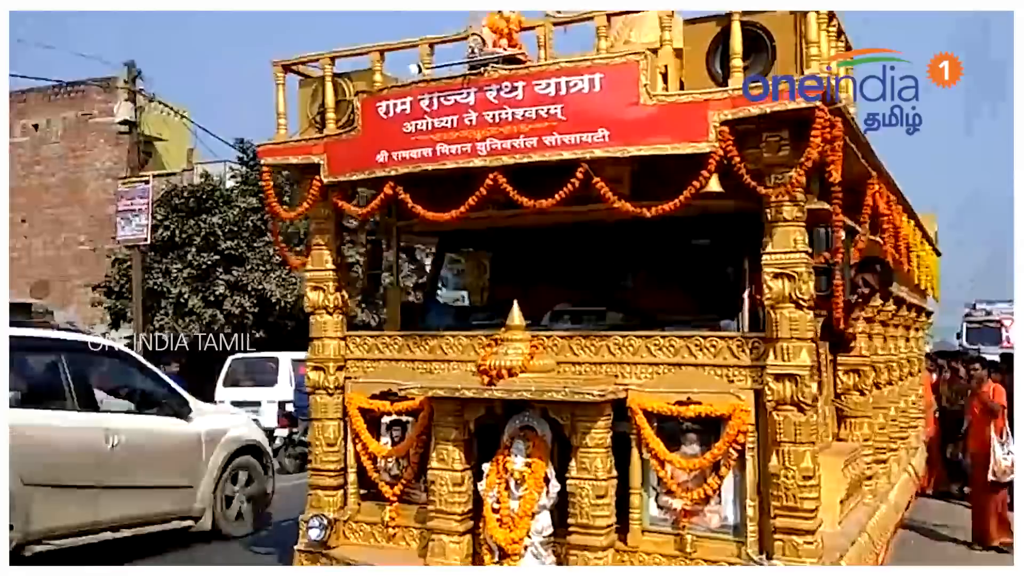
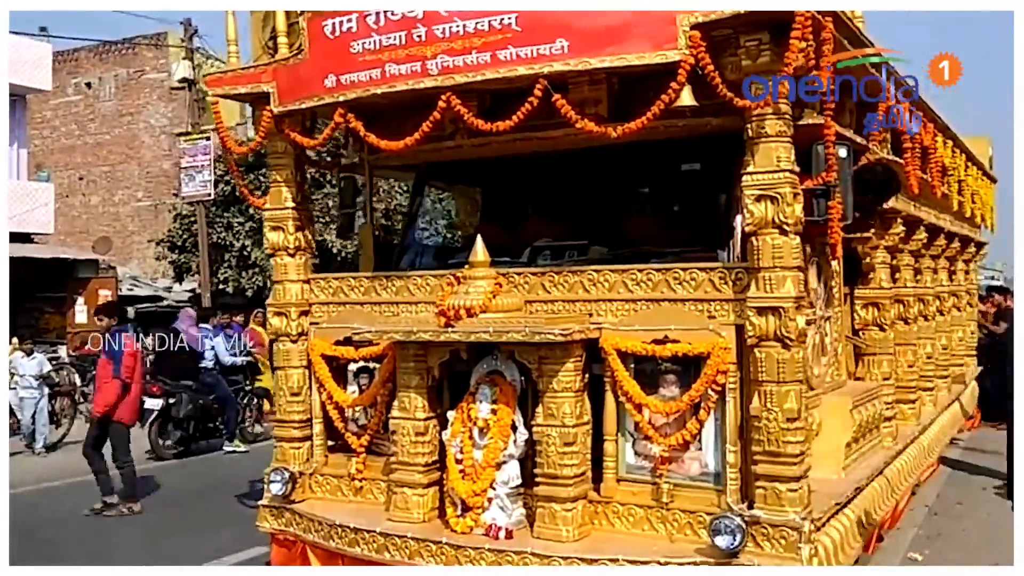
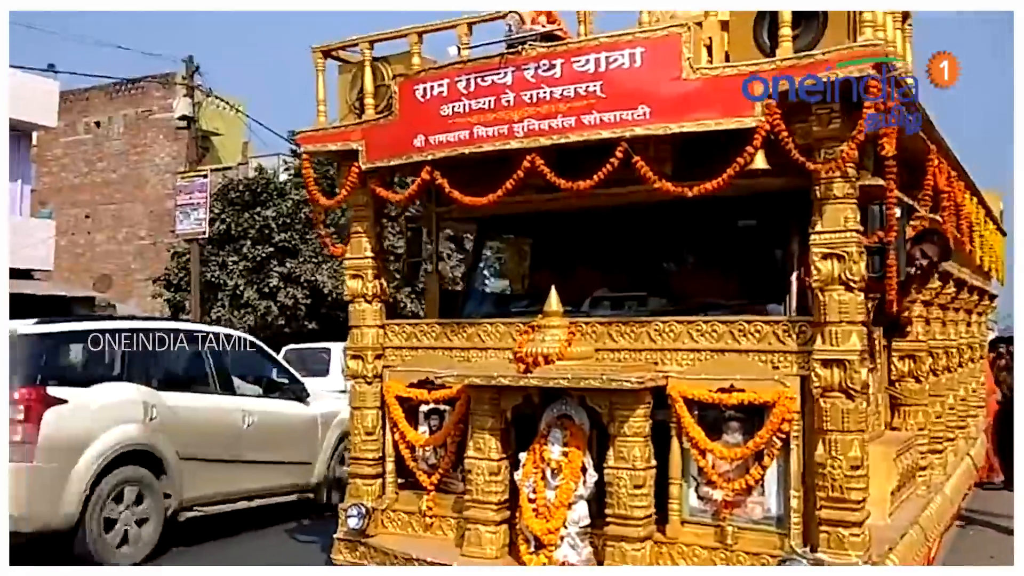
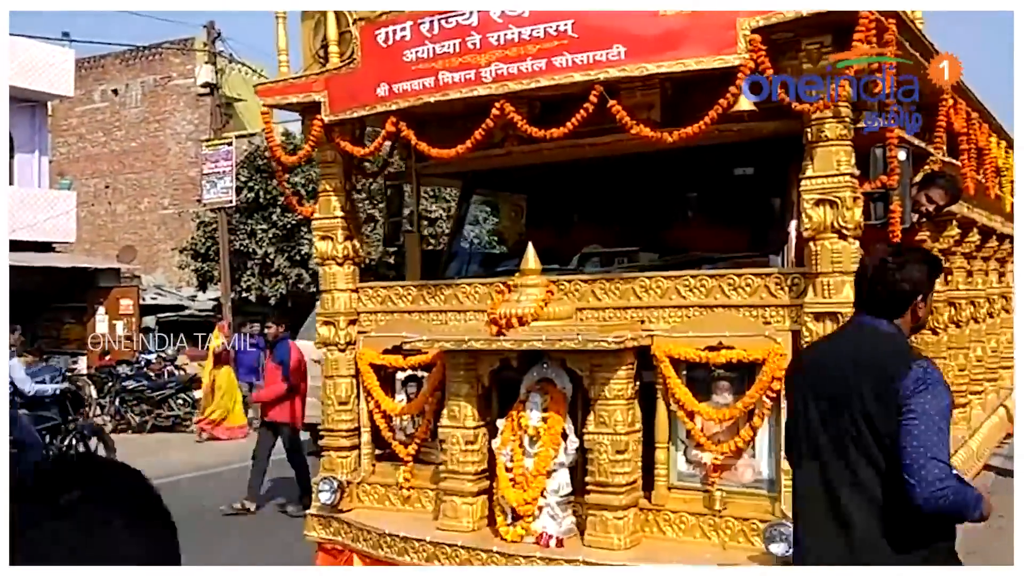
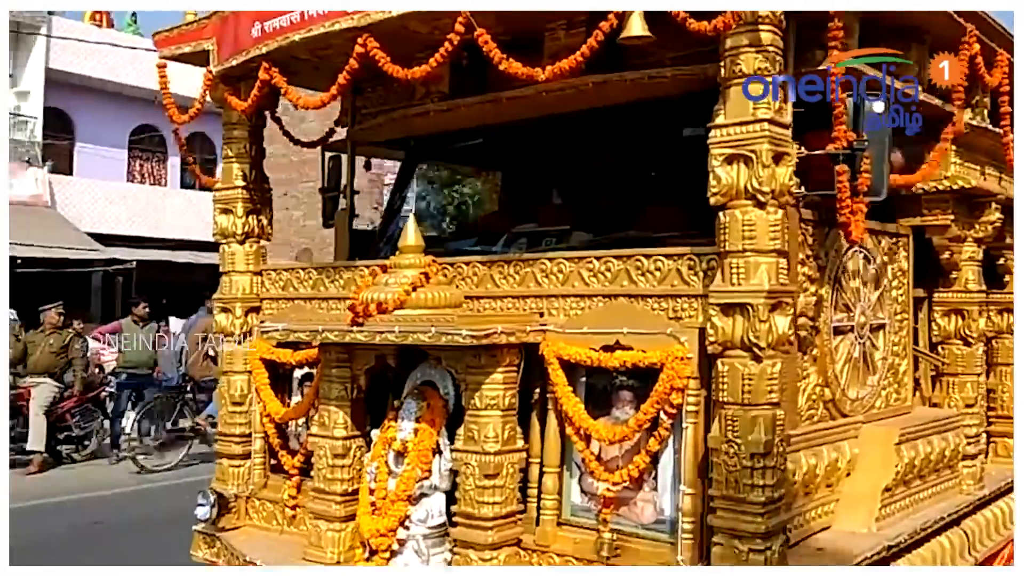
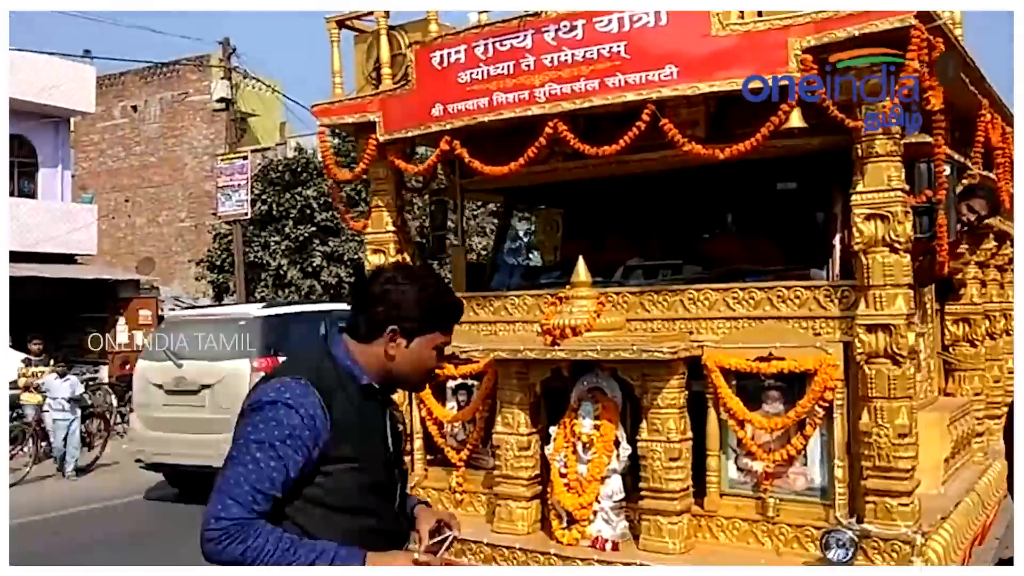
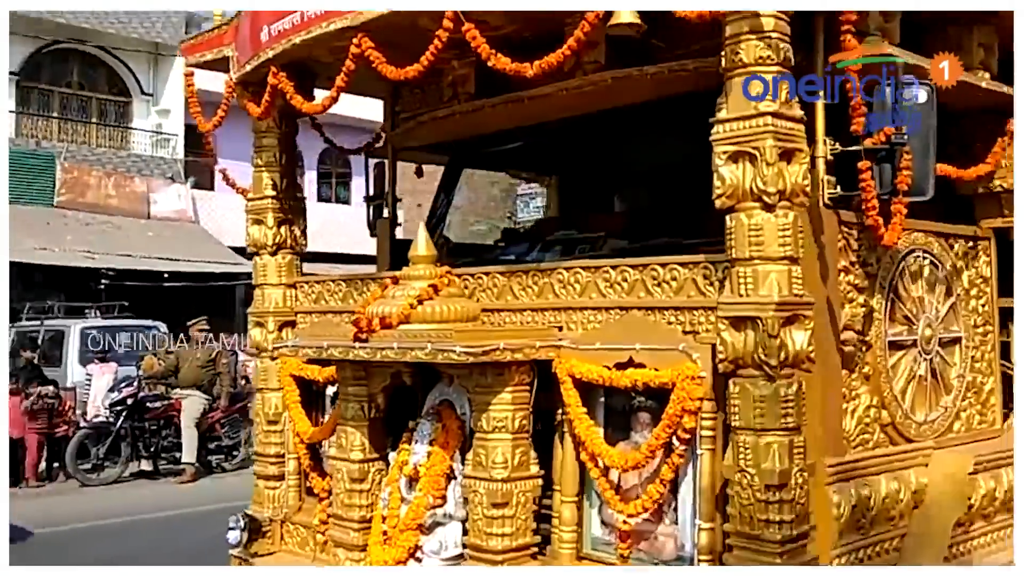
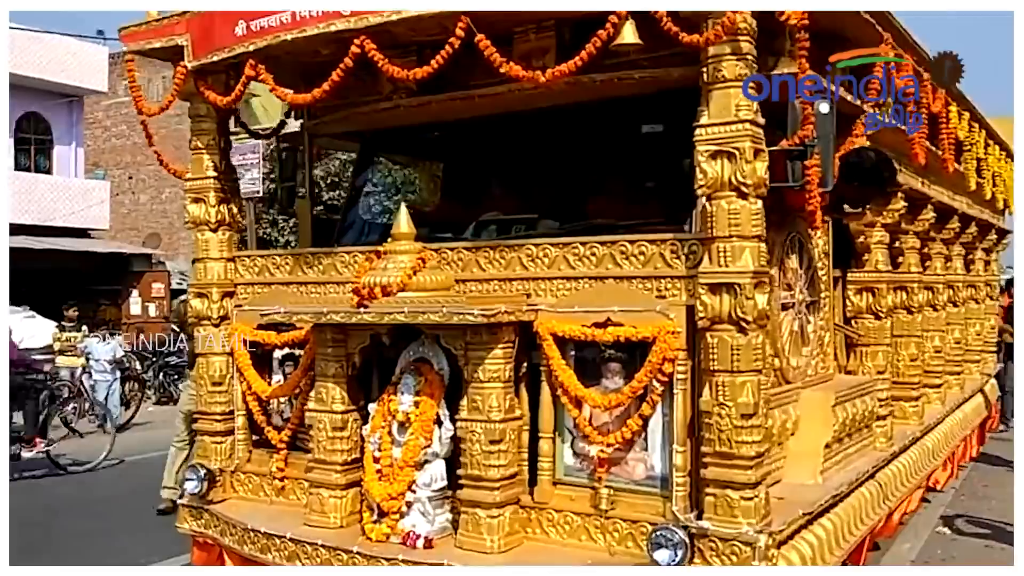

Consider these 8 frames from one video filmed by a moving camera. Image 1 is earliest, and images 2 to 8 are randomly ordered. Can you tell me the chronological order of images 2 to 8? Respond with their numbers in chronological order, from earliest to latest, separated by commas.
3, 6, 4, 2, 8, 5, 7
